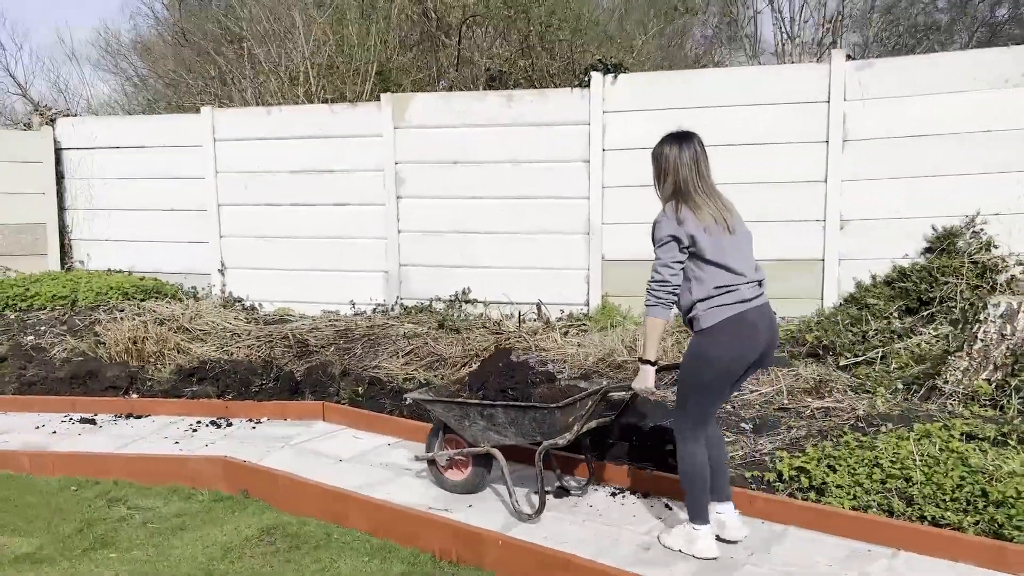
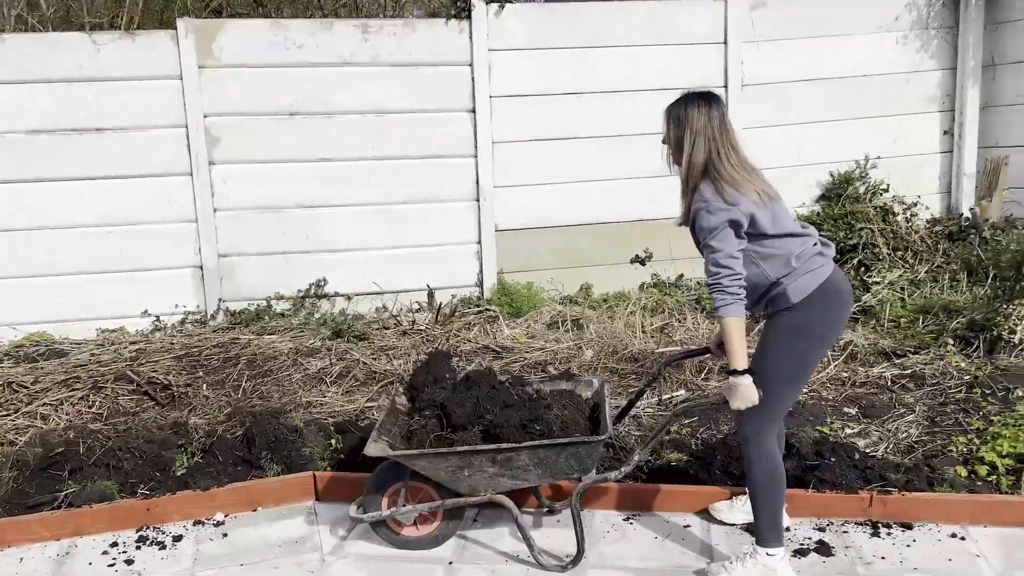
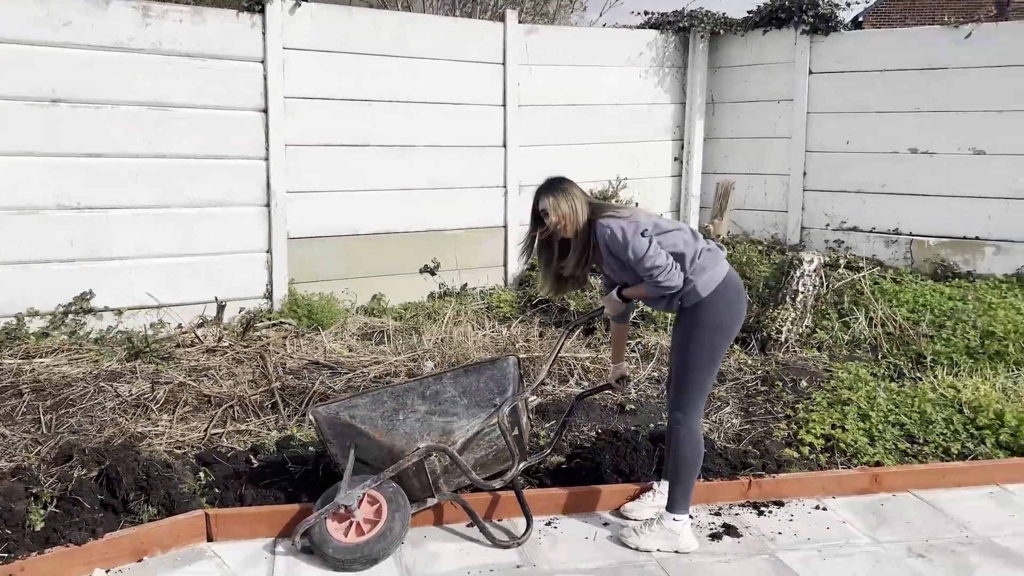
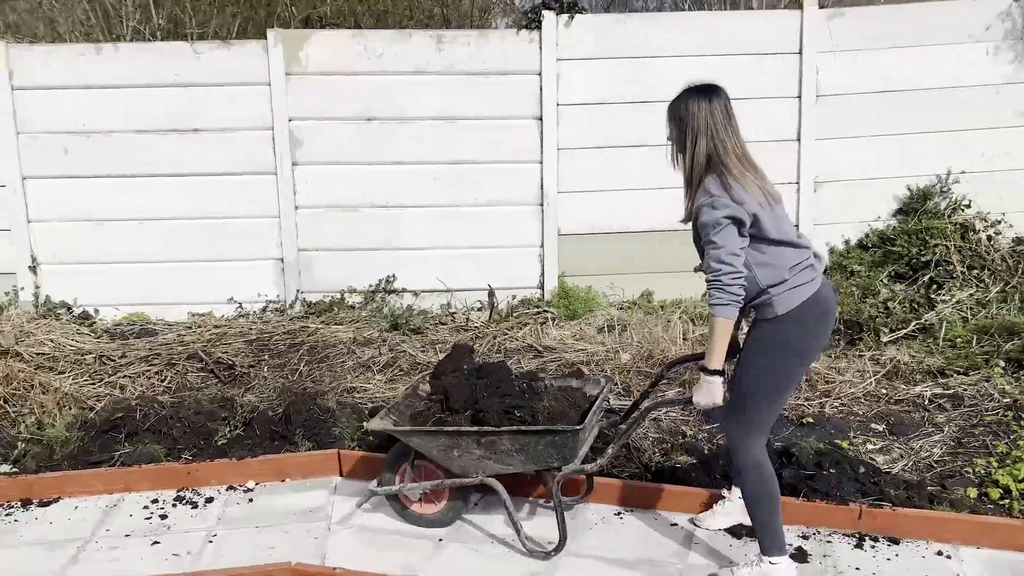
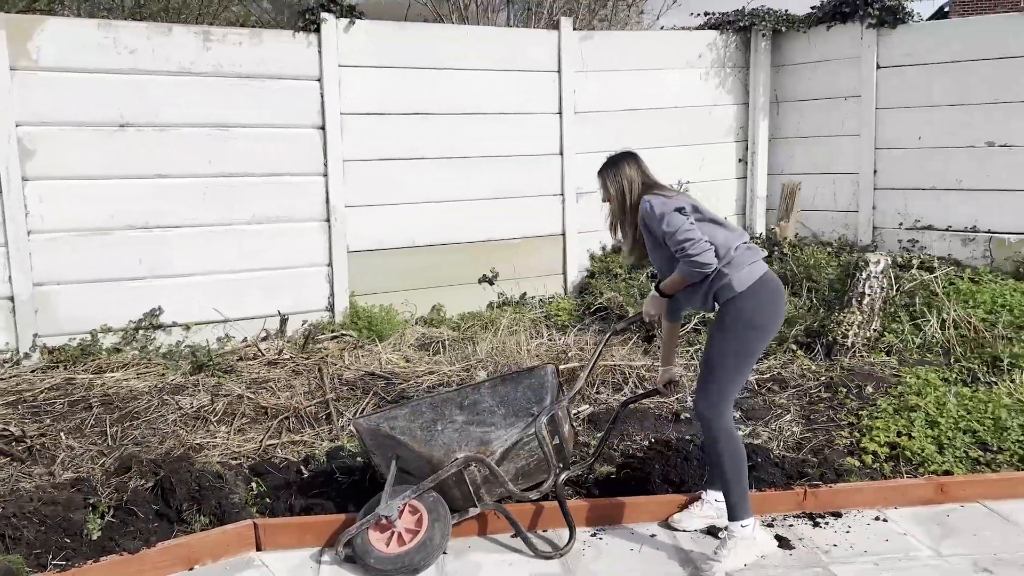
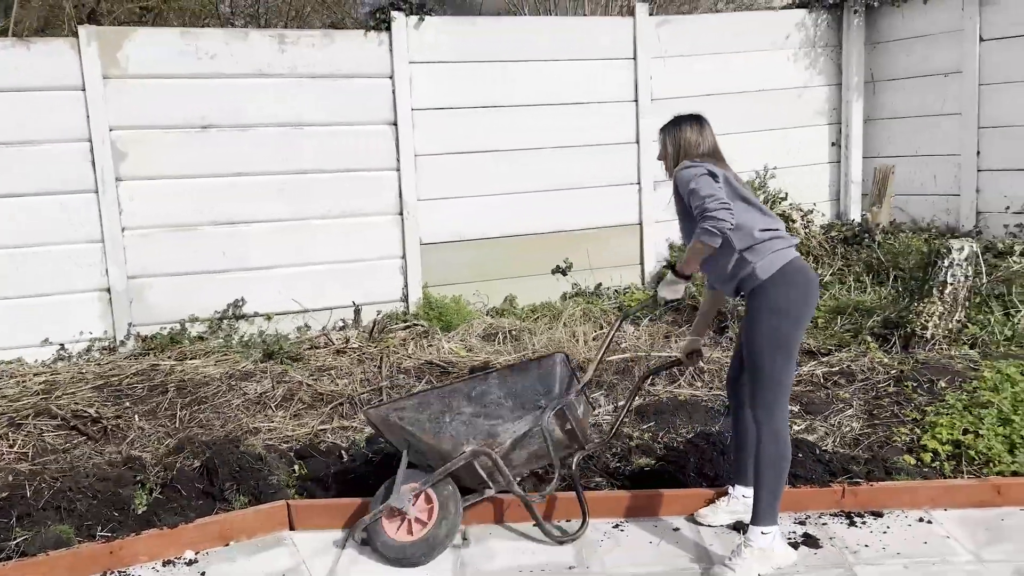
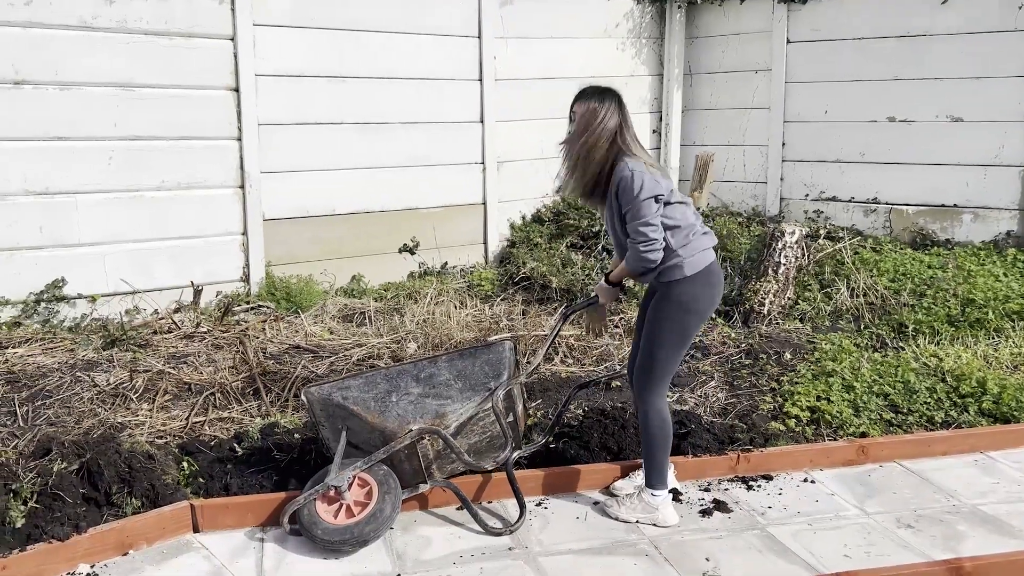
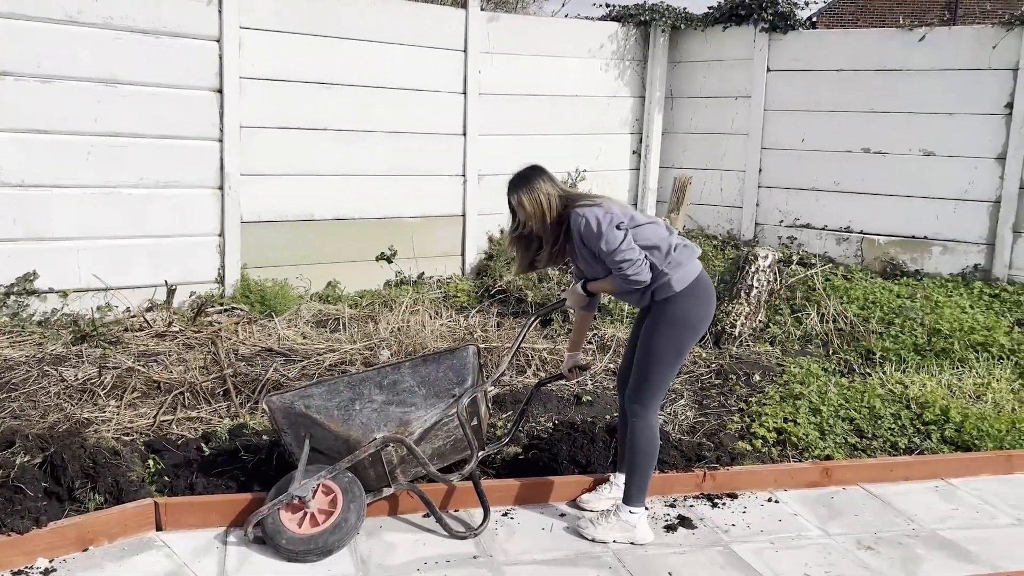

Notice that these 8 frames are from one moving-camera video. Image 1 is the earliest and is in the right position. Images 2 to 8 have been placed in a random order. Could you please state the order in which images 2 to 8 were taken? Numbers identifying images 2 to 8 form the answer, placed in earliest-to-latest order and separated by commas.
4, 2, 6, 5, 3, 8, 7
